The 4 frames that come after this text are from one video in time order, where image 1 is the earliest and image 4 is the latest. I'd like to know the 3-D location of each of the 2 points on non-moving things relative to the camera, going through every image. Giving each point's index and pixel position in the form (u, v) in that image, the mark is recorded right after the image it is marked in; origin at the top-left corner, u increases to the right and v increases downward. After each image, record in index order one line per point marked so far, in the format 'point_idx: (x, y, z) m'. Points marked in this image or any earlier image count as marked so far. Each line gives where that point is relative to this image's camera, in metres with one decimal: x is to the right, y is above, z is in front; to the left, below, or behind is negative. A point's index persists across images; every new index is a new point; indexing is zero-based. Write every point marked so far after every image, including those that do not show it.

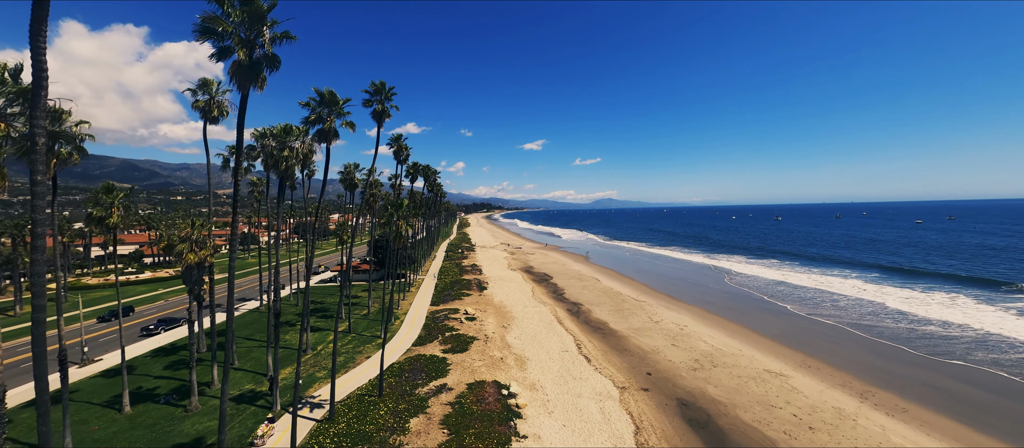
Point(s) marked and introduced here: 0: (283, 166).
0: (-12.7, +3.1, +19.4) m
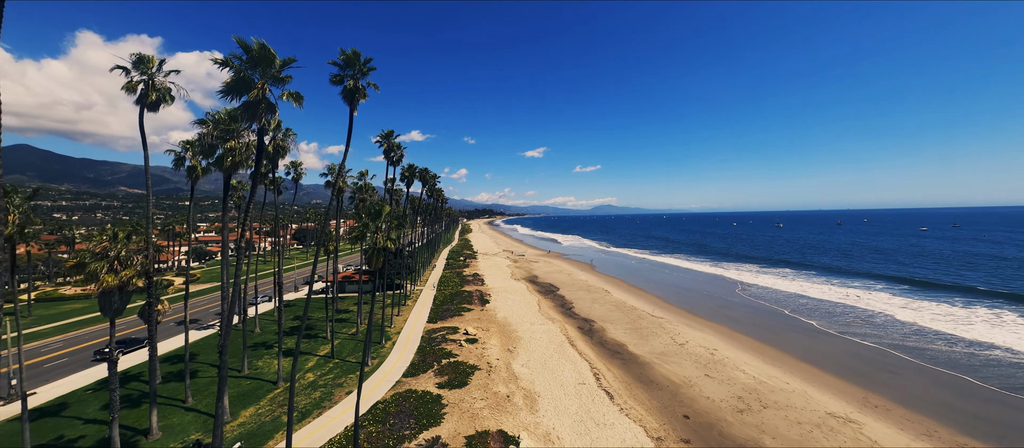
0: (-12.2, +2.7, +15.6) m
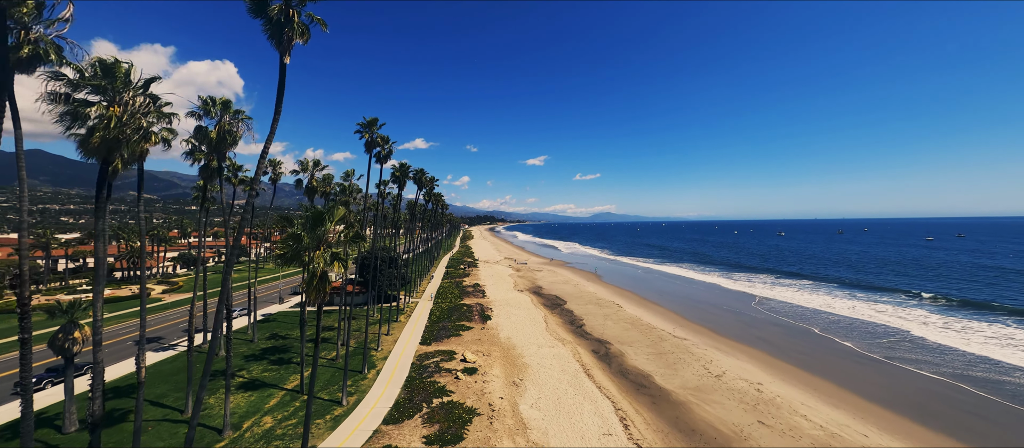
0: (-11.7, +2.4, +11.2) m
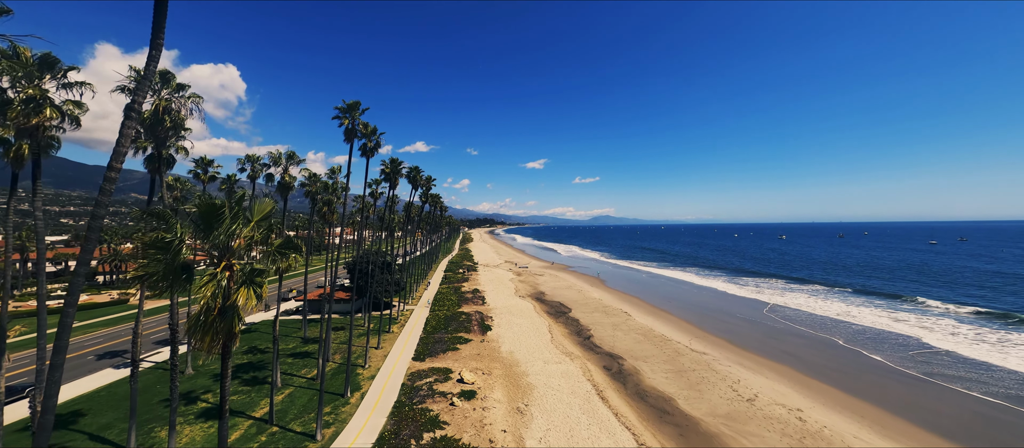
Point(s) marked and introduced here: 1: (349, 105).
0: (-11.4, +2.4, +8.0) m
1: (-8.5, +6.1, +18.6) m
